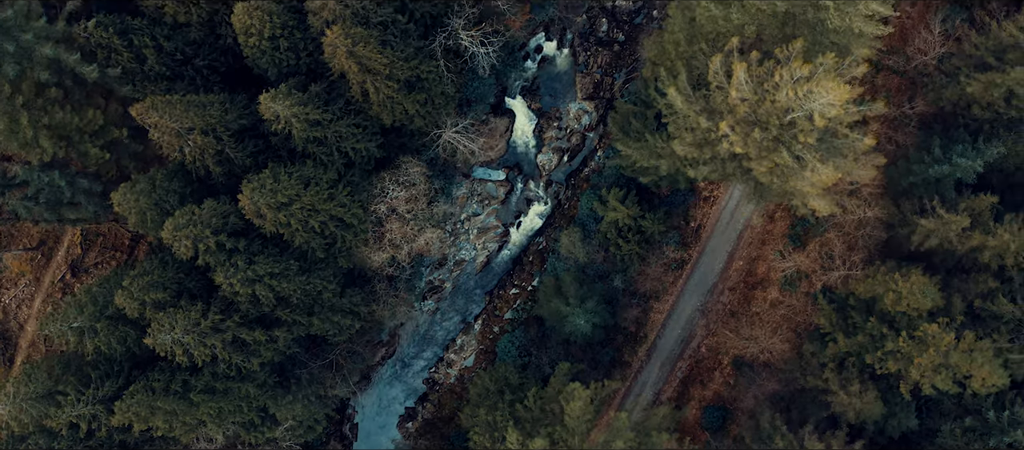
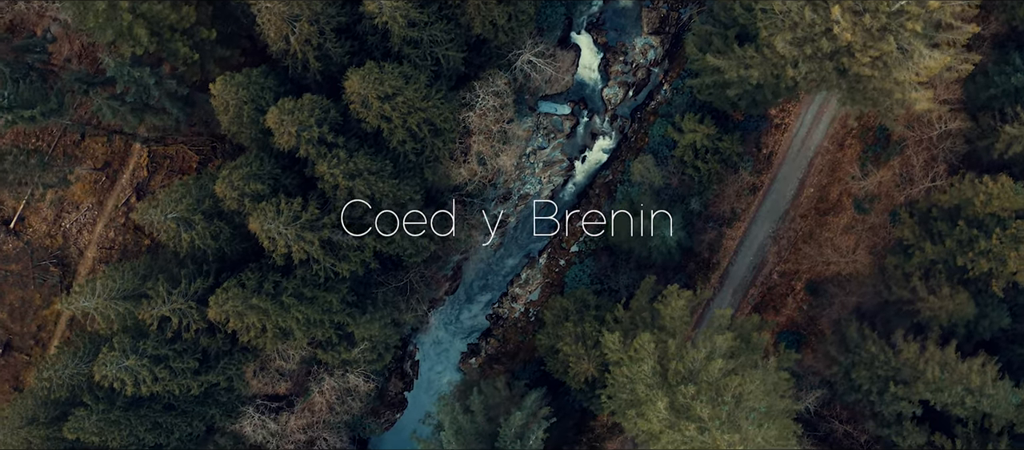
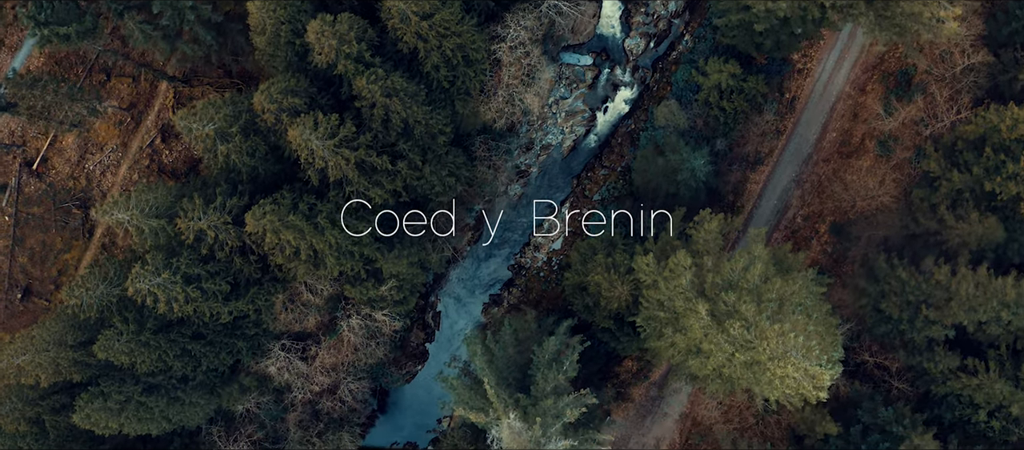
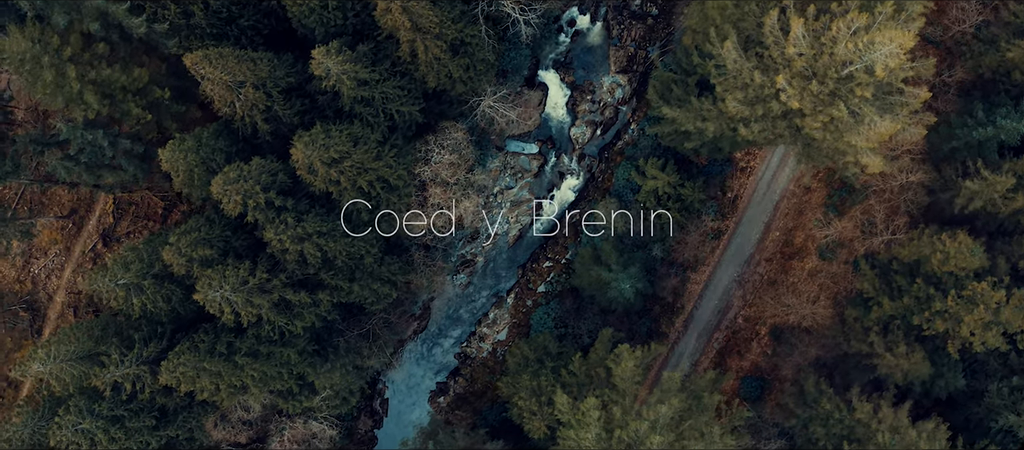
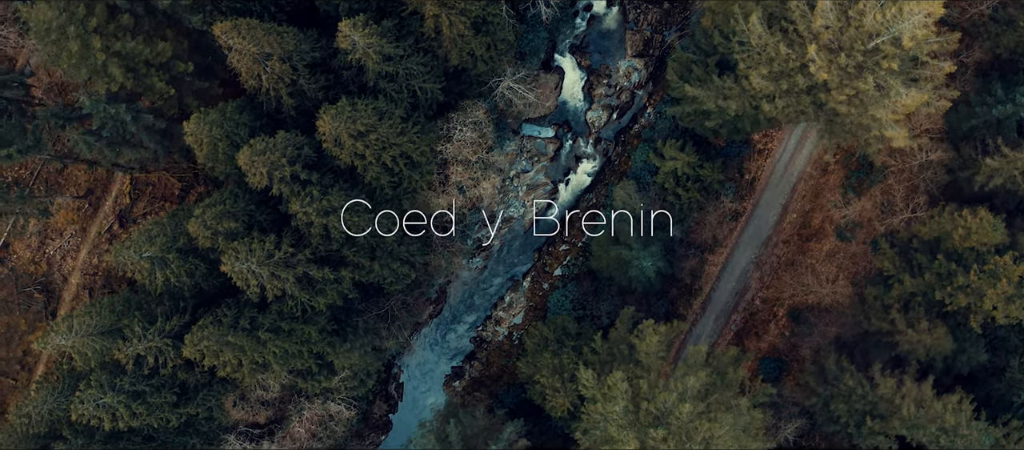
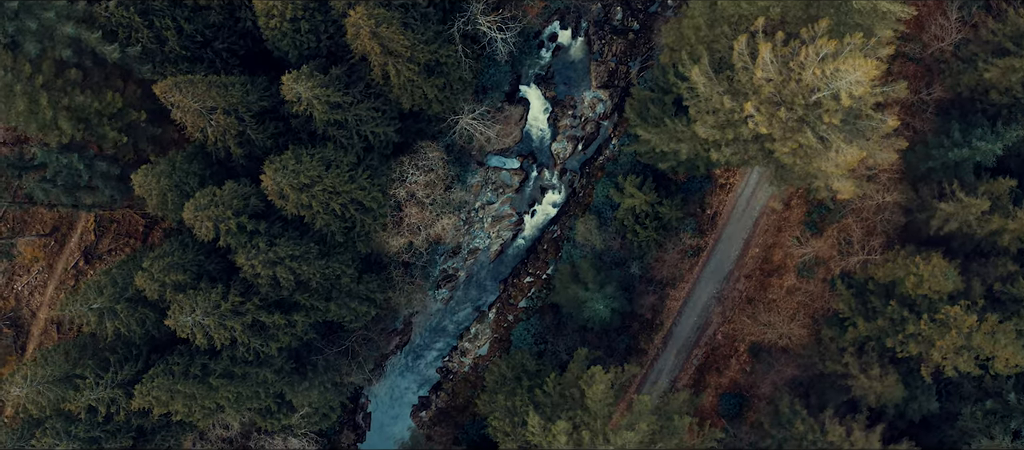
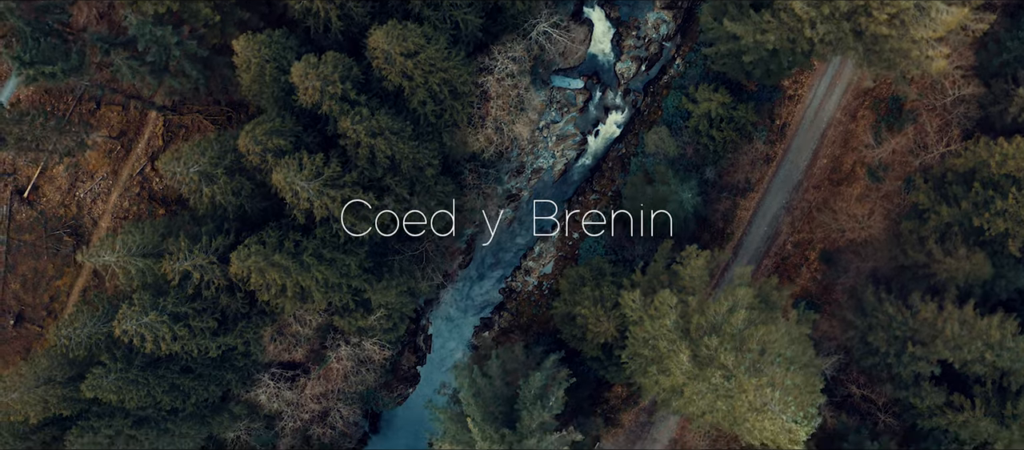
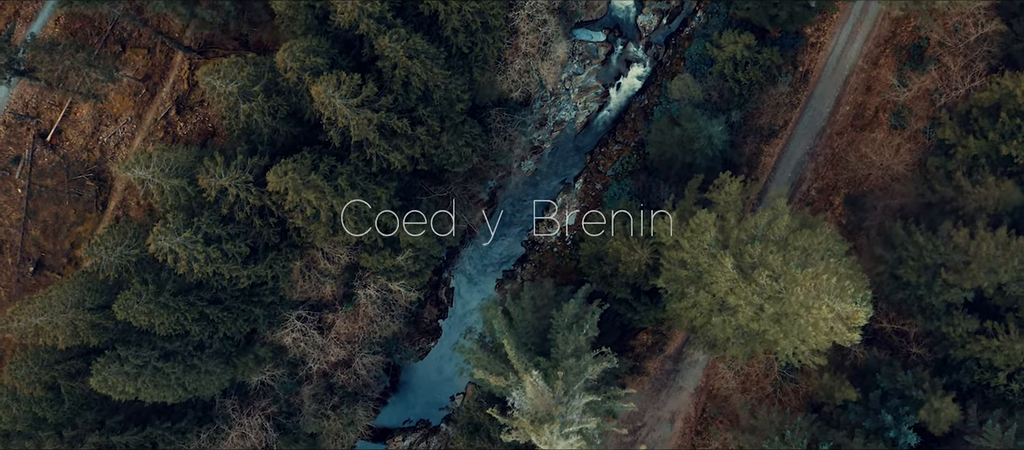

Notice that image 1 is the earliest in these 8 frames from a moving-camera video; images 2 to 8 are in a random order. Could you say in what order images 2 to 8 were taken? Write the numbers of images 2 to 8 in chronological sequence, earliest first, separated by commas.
6, 4, 5, 2, 7, 3, 8
